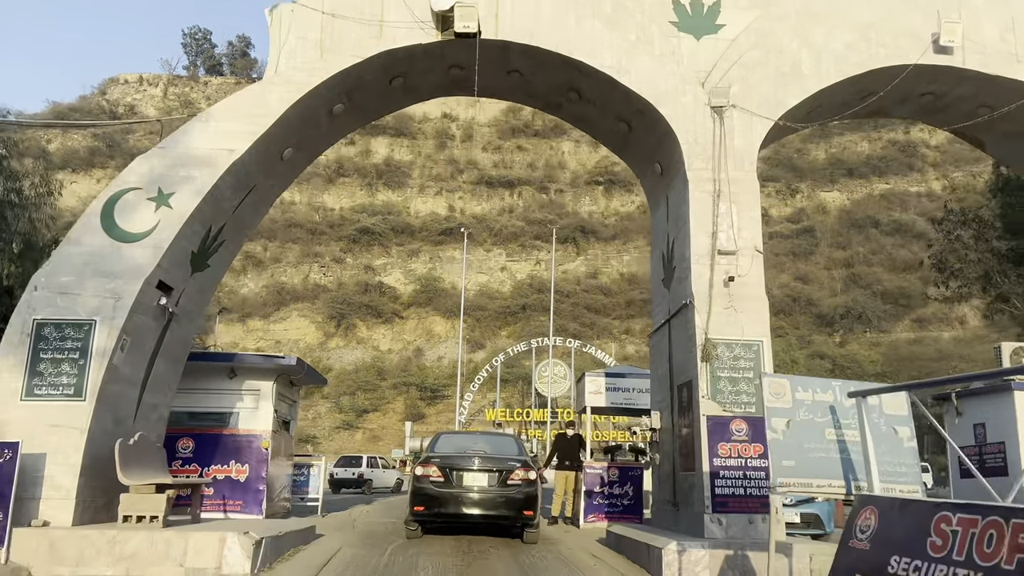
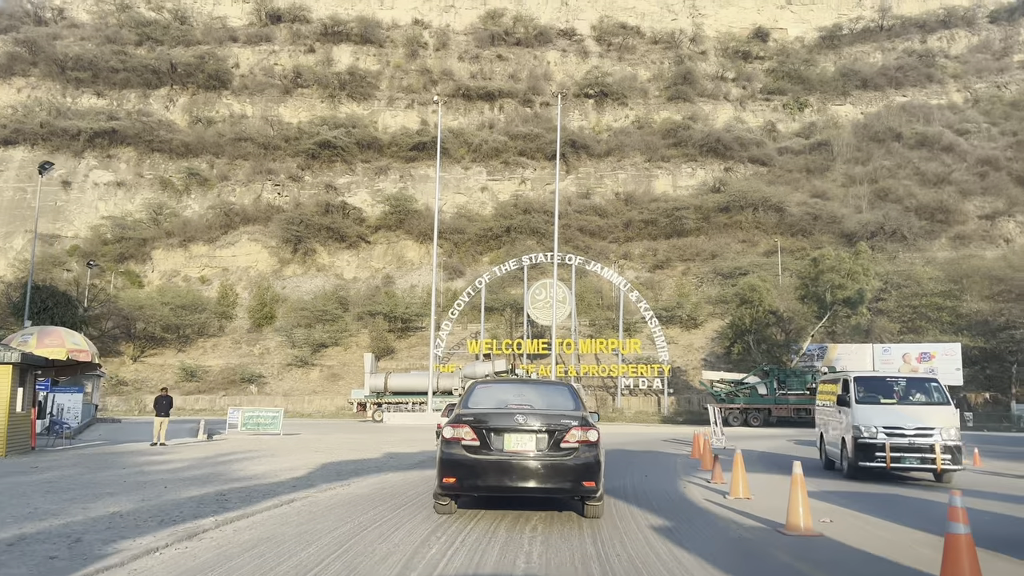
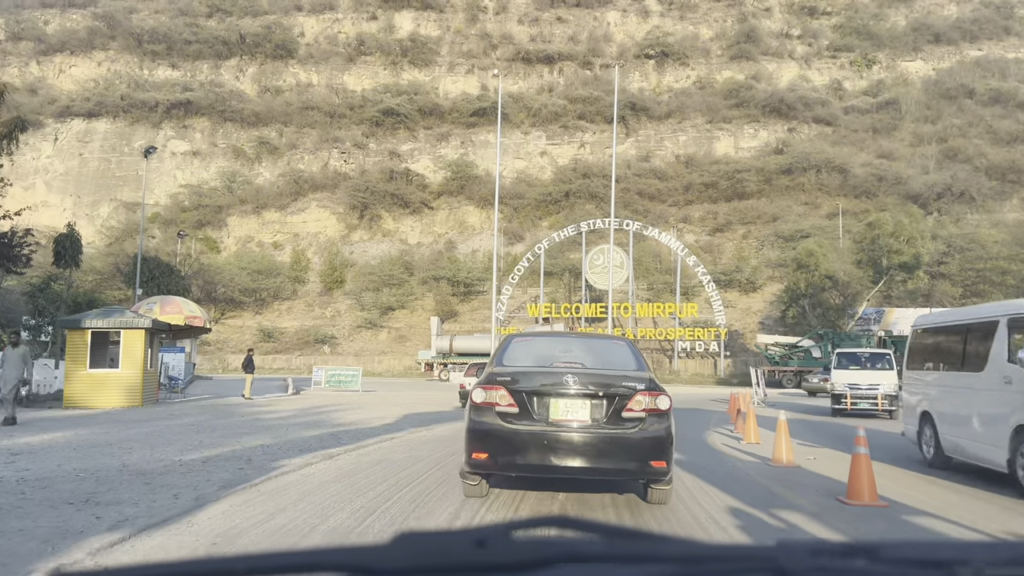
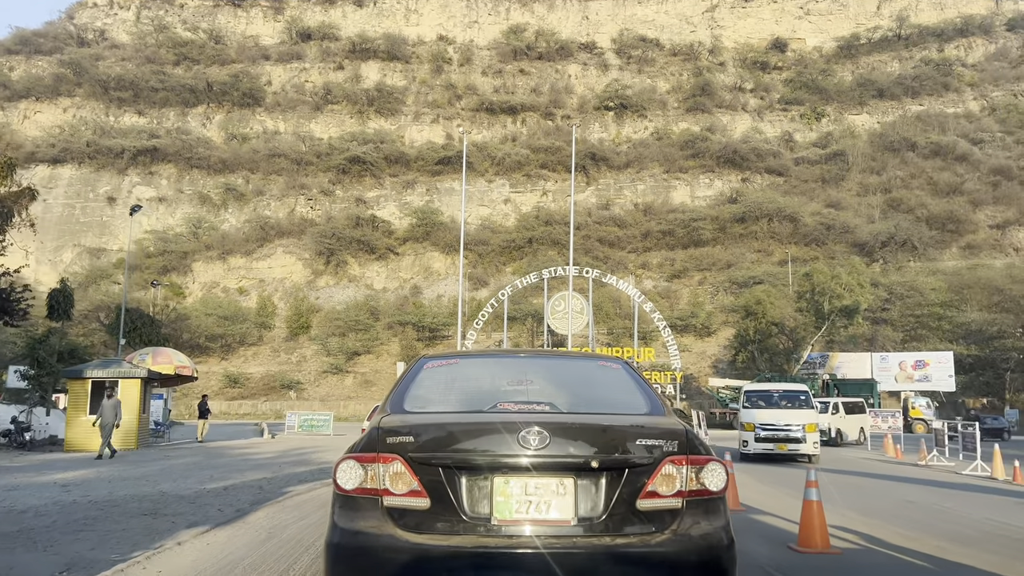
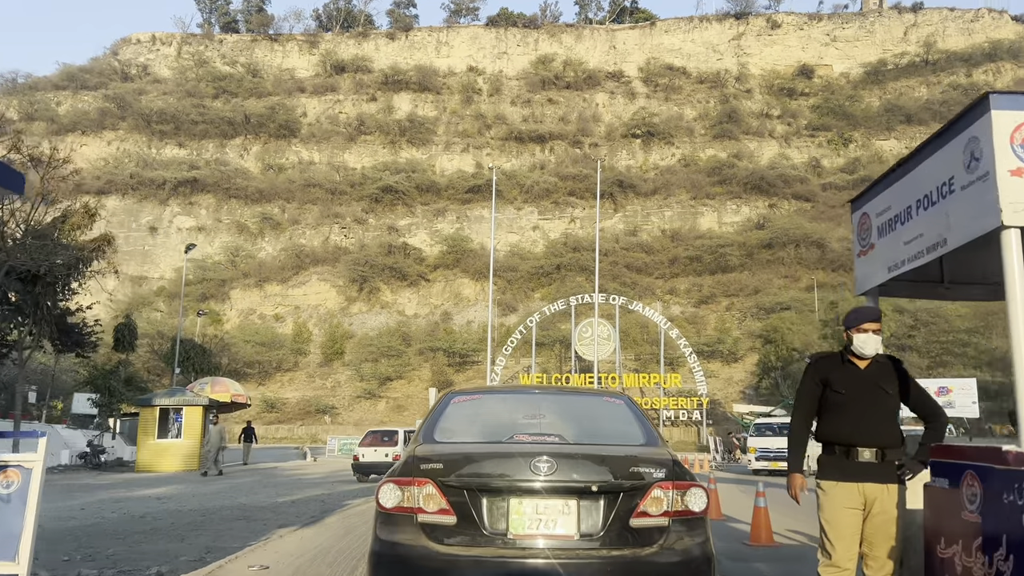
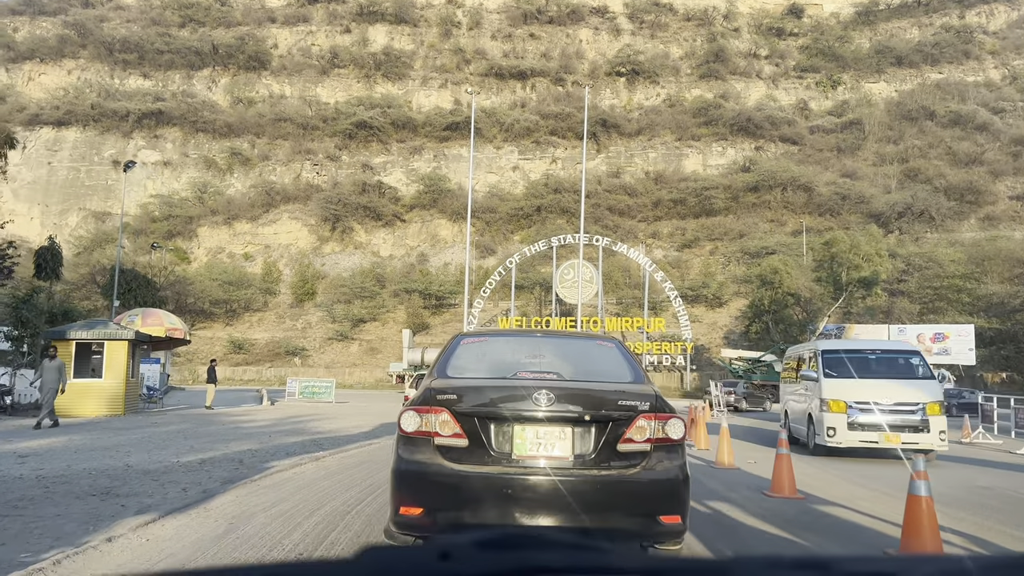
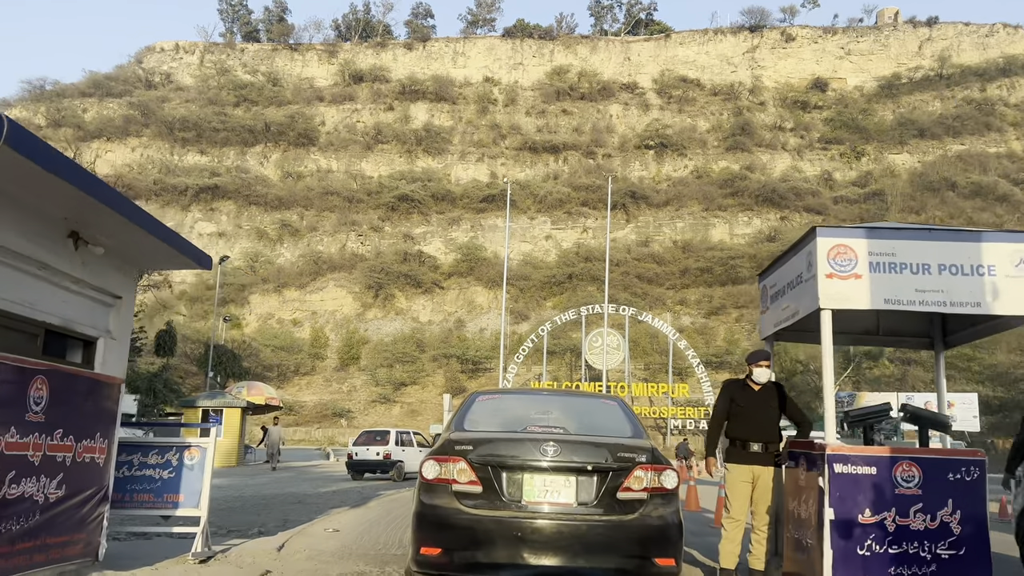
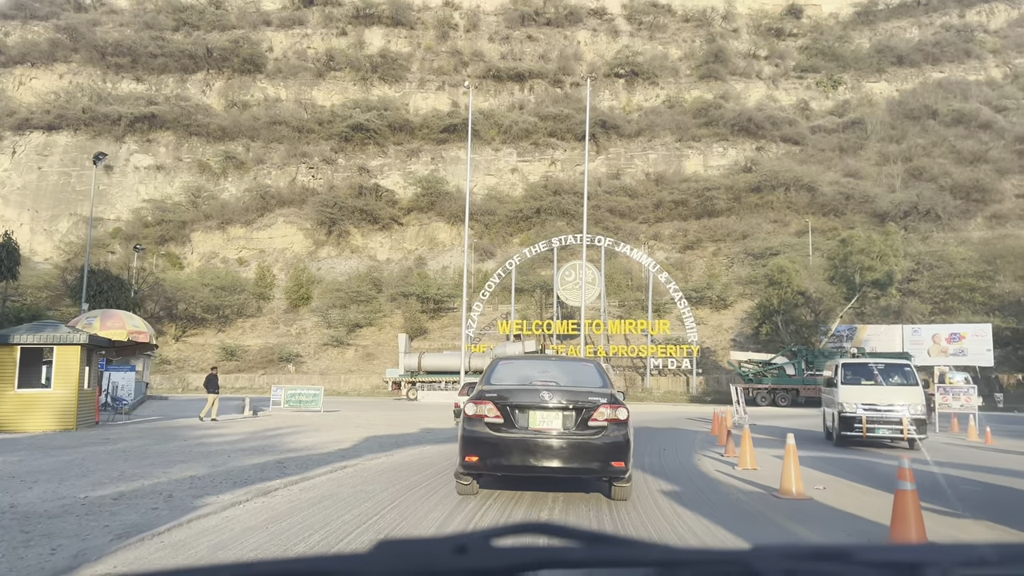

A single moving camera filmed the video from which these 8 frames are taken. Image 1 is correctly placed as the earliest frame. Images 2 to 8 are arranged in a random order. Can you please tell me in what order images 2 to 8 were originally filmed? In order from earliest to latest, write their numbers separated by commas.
7, 5, 4, 6, 3, 8, 2
